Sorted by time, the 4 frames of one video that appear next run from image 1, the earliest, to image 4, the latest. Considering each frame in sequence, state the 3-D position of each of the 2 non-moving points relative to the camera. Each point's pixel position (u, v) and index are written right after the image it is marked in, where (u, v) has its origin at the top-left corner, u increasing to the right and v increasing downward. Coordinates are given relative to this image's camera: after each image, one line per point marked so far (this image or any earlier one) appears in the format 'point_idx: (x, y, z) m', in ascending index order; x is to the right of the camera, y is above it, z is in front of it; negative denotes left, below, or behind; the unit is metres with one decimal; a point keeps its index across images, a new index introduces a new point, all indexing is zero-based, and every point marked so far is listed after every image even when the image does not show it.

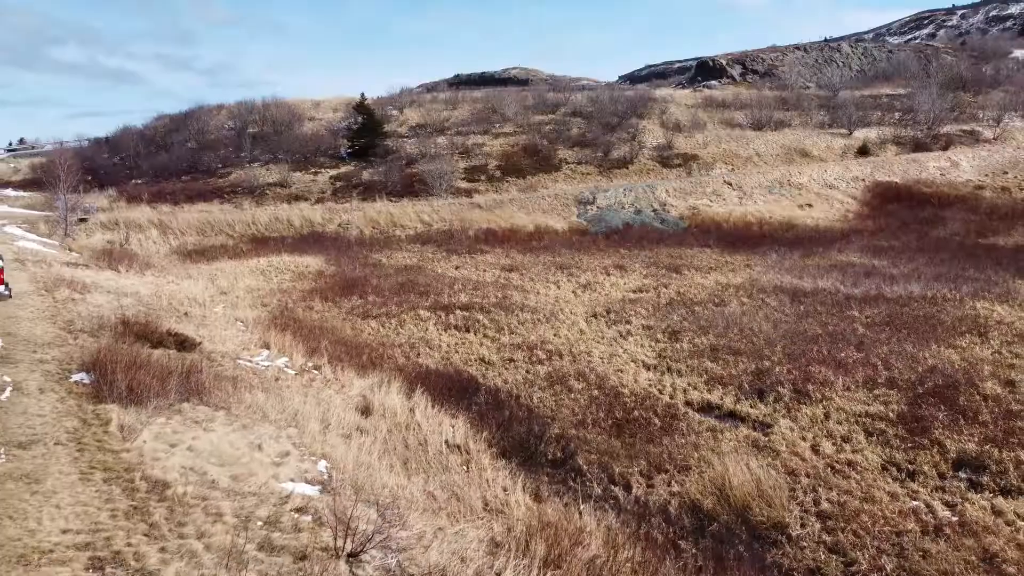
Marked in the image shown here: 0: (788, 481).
0: (+3.7, -2.6, +8.6) m
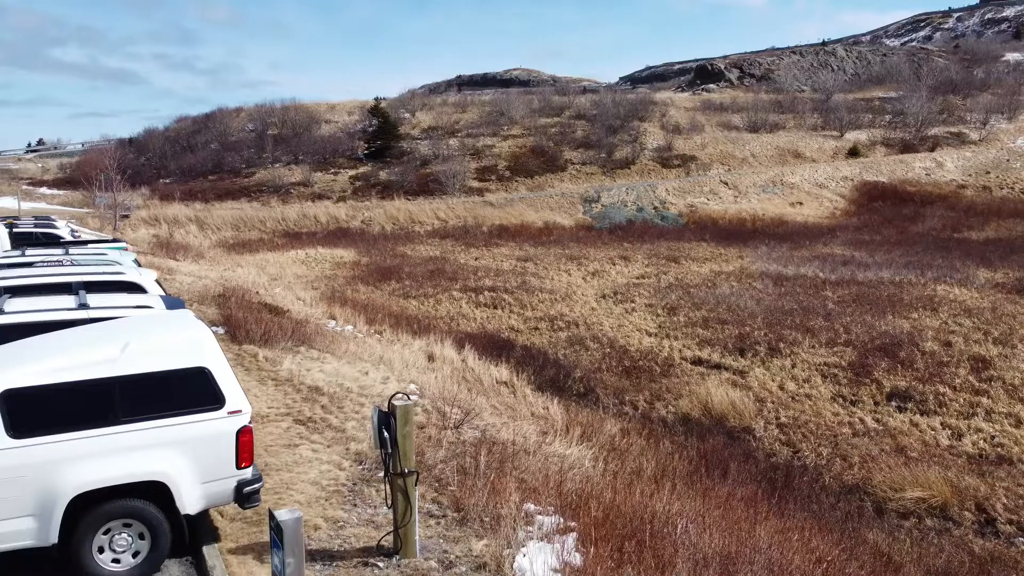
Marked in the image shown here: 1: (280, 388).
0: (+4.3, -2.0, +11.4) m
1: (-3.3, -1.4, +9.1) m
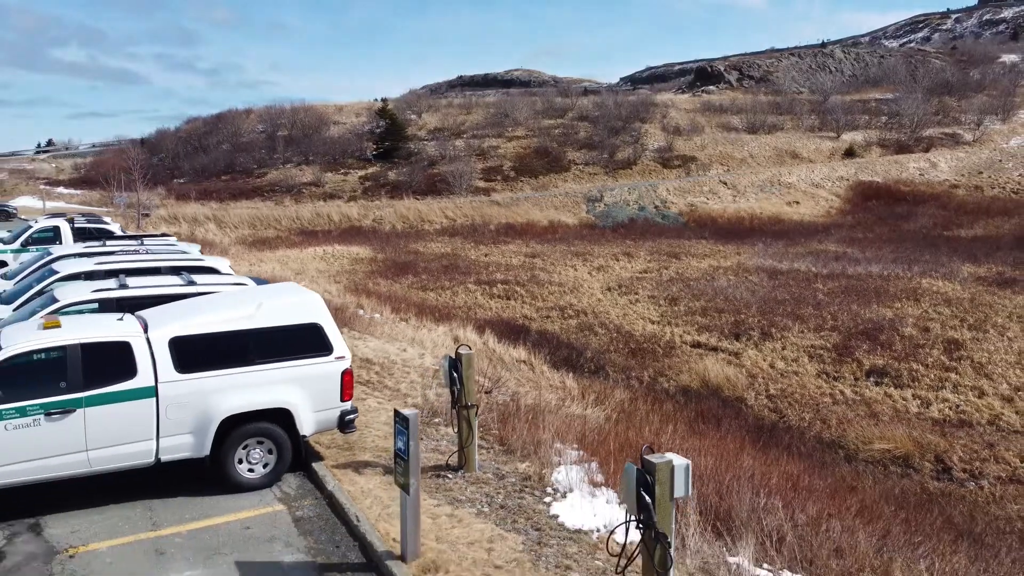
0: (+4.7, -1.8, +12.9) m
1: (-2.9, -1.2, +10.5) m
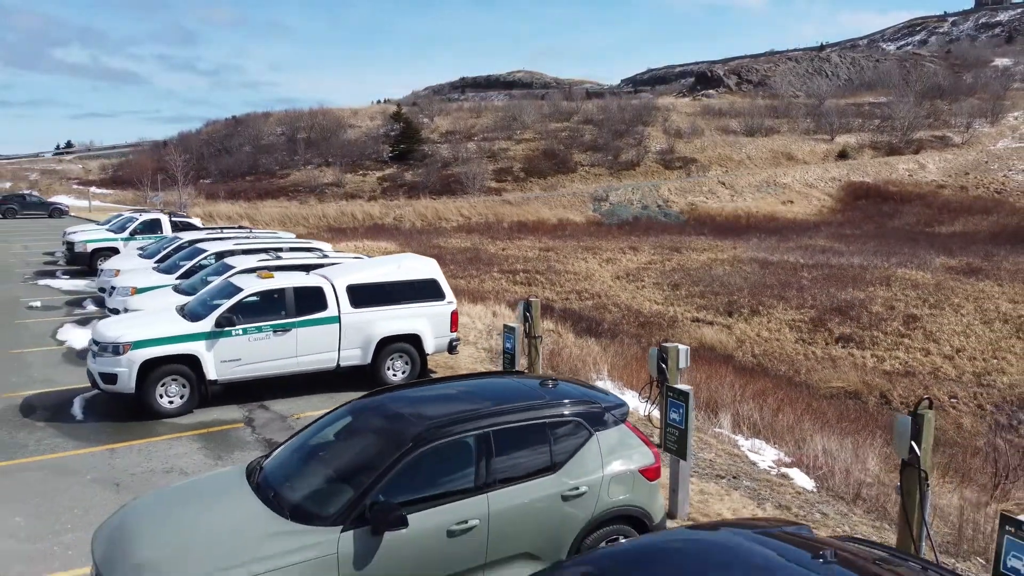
0: (+5.5, -1.3, +15.7) m
1: (-2.1, -0.7, +13.4) m
